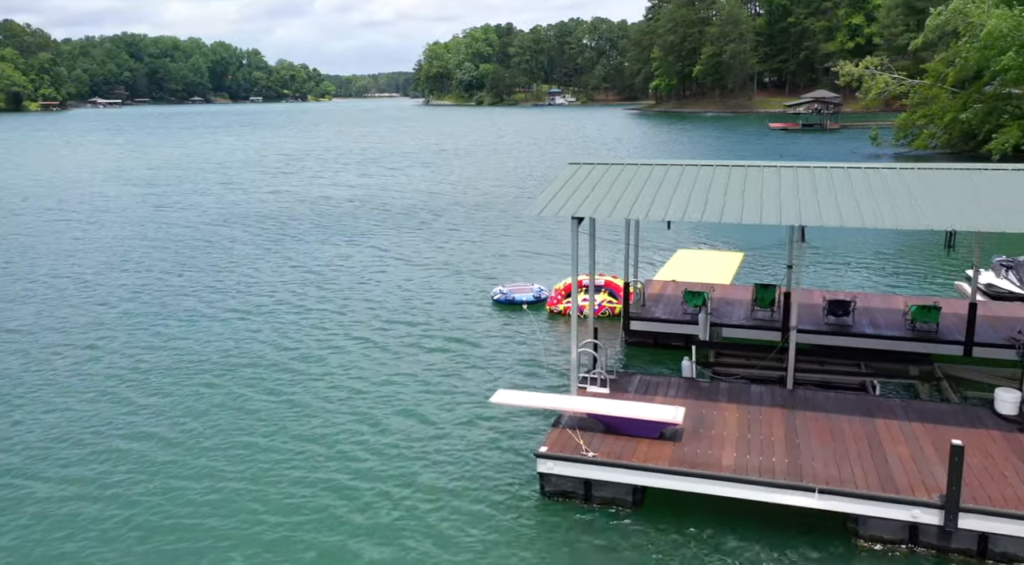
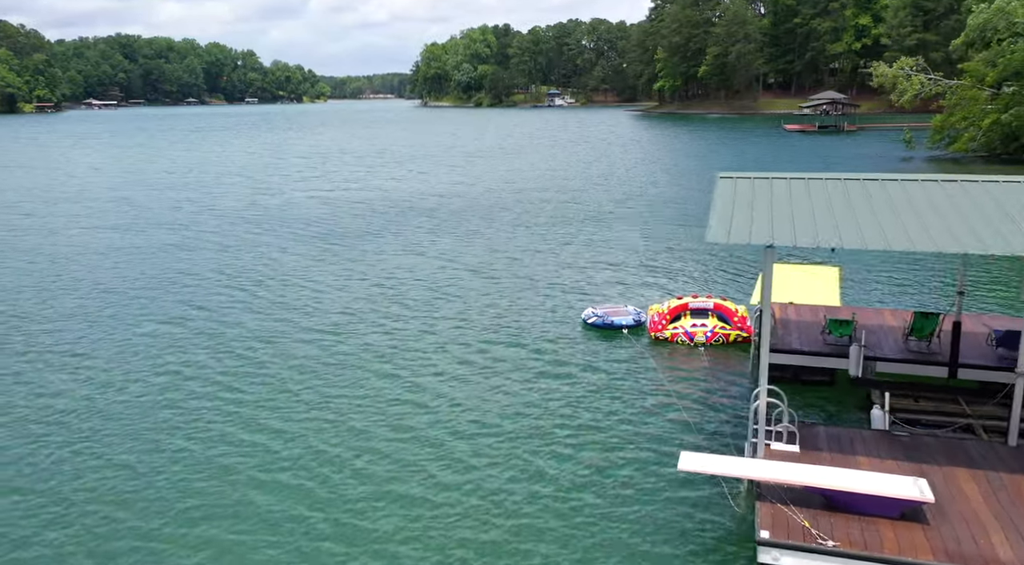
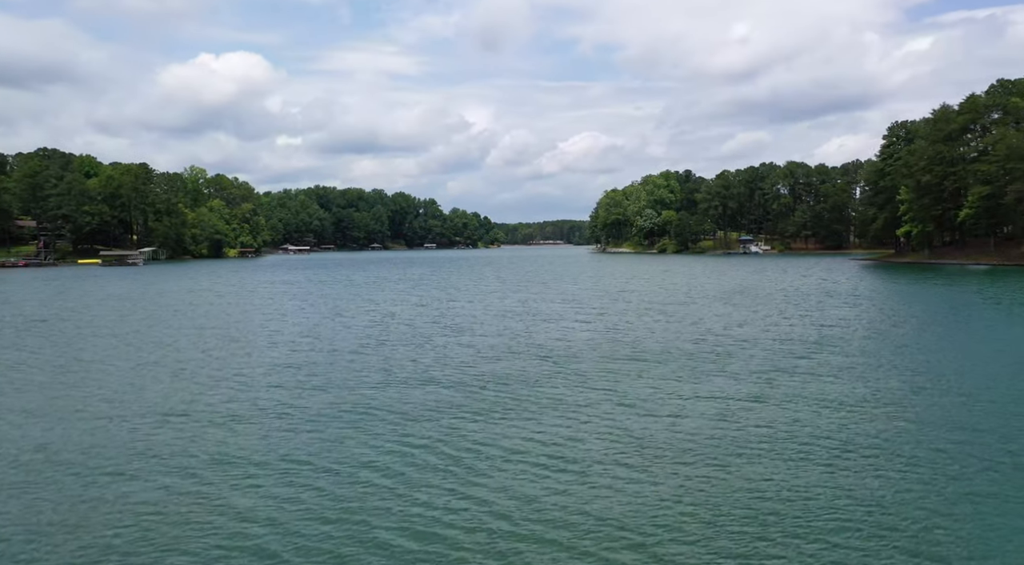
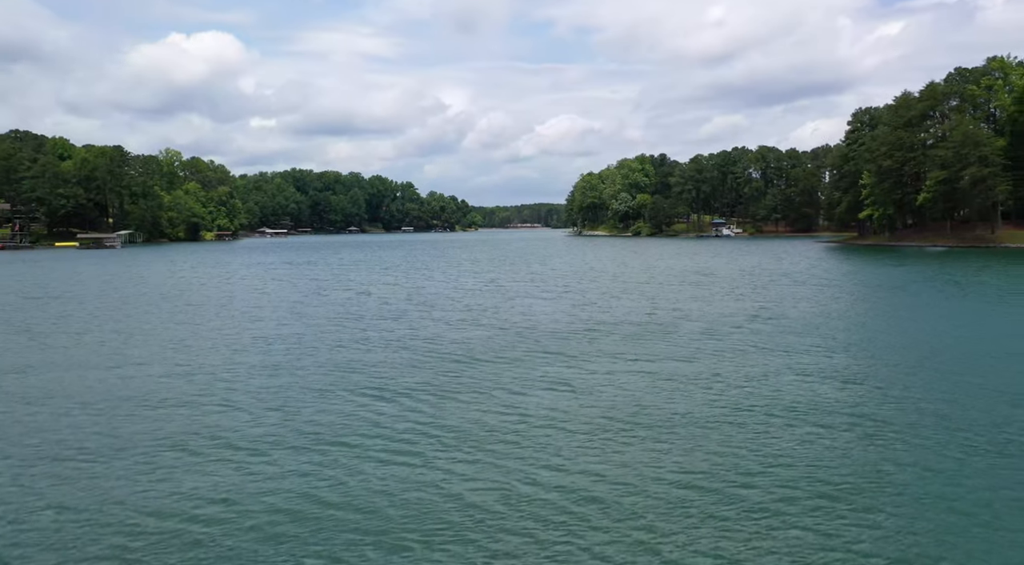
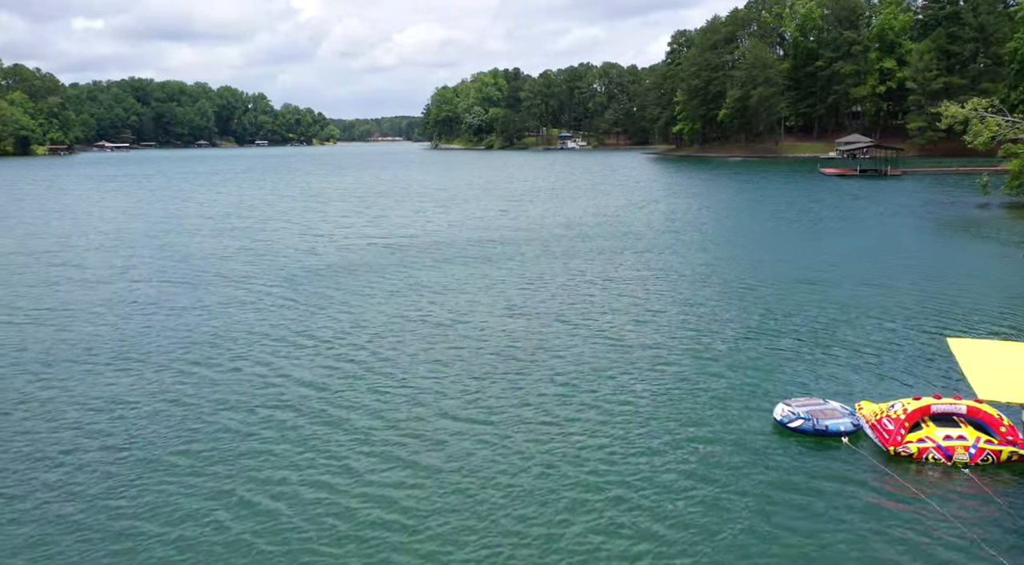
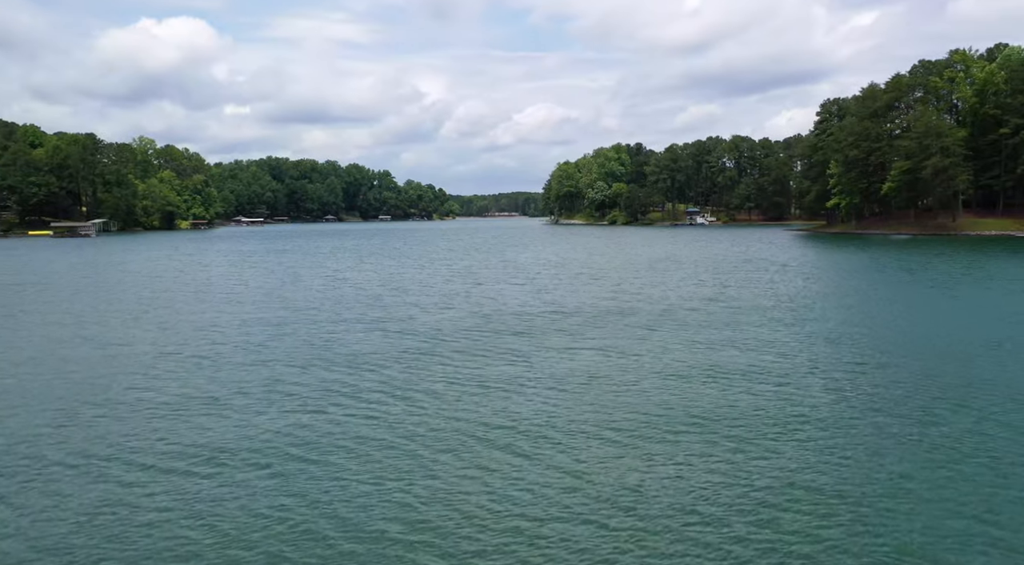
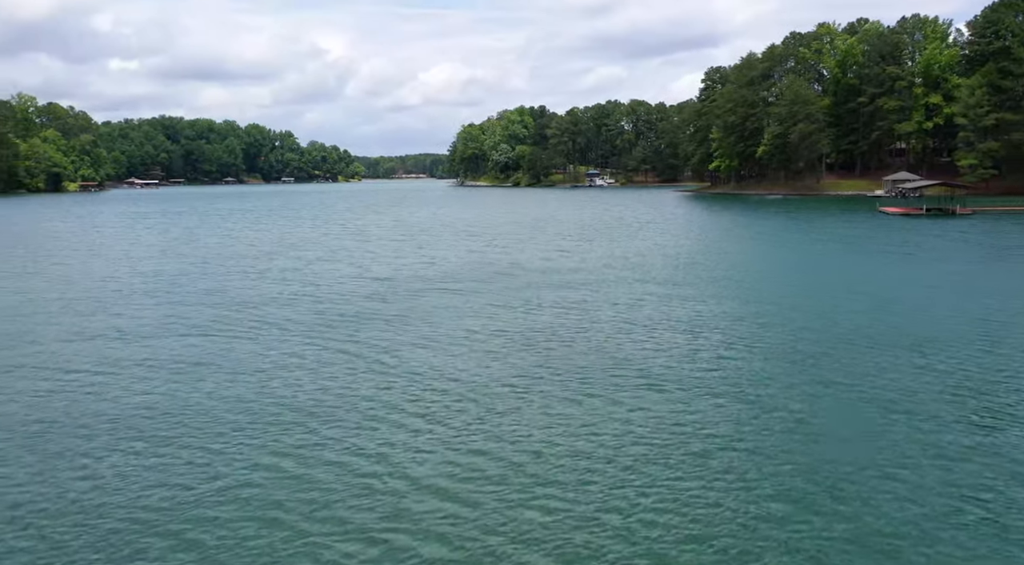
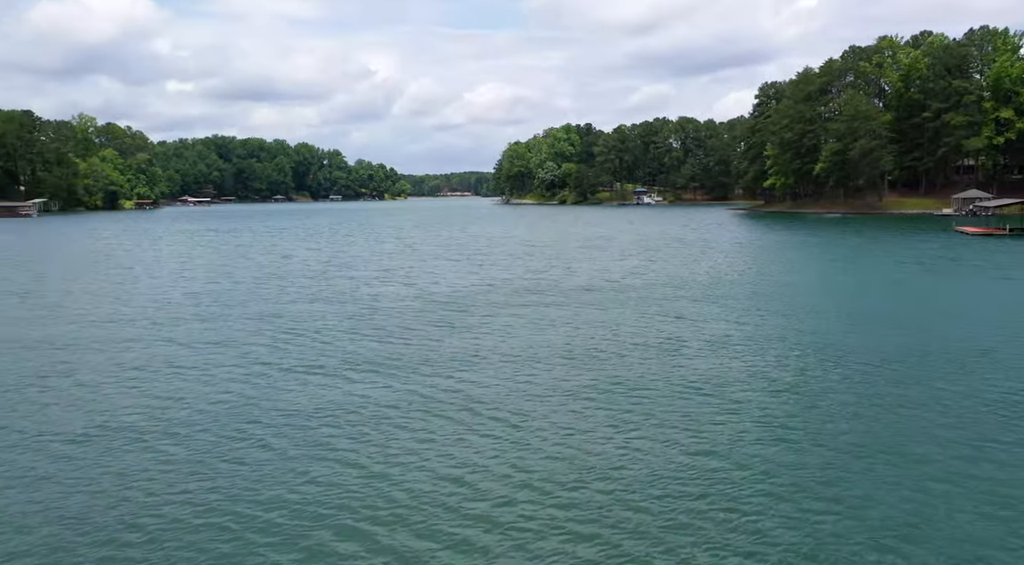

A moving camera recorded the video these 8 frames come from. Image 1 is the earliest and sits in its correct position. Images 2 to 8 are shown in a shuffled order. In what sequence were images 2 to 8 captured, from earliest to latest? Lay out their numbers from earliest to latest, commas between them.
2, 5, 7, 8, 6, 4, 3
